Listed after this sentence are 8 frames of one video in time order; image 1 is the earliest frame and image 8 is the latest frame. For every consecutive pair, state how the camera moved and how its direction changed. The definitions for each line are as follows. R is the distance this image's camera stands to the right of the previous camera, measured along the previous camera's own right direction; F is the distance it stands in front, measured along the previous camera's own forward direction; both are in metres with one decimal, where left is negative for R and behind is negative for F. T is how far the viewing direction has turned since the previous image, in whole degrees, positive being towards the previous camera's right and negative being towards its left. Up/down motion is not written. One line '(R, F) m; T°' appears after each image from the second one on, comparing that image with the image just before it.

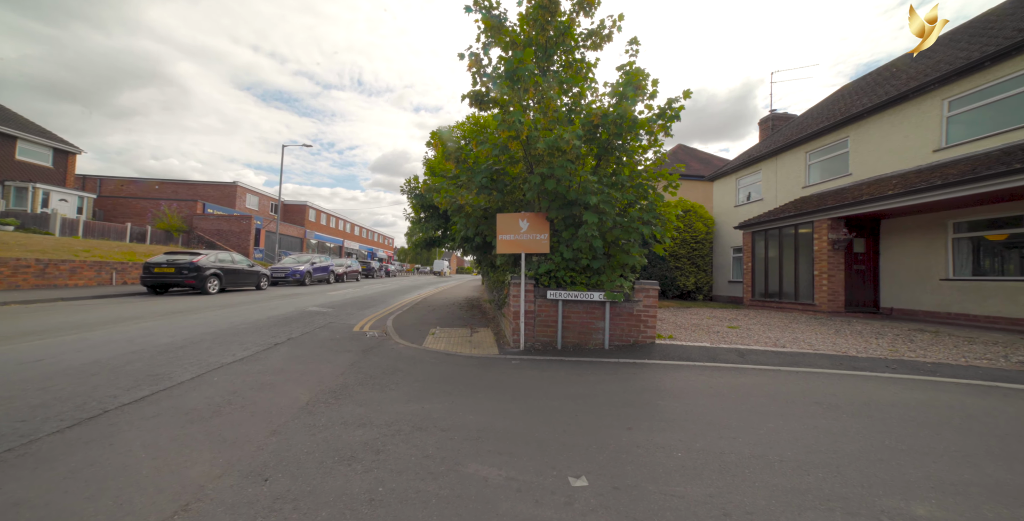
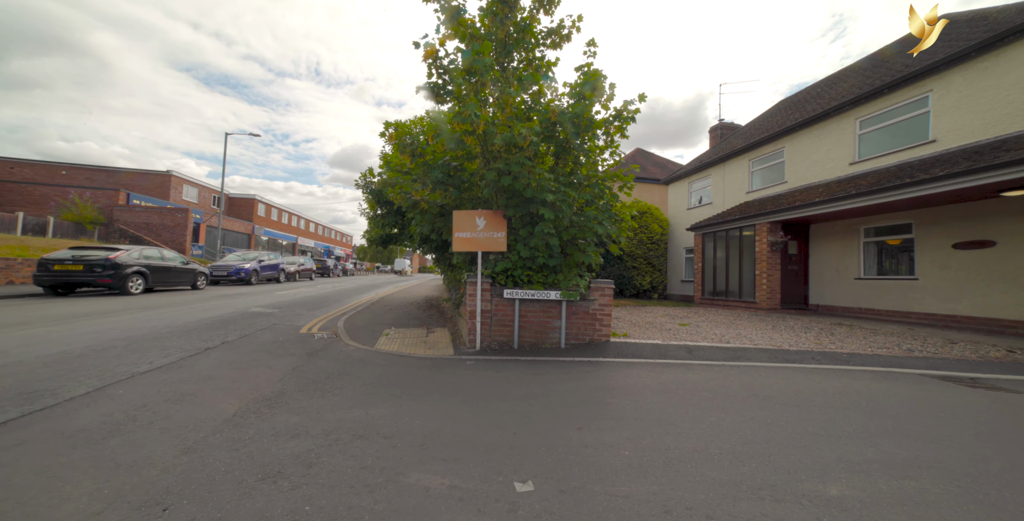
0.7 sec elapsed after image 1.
(+0.1, +0.1) m; +6°
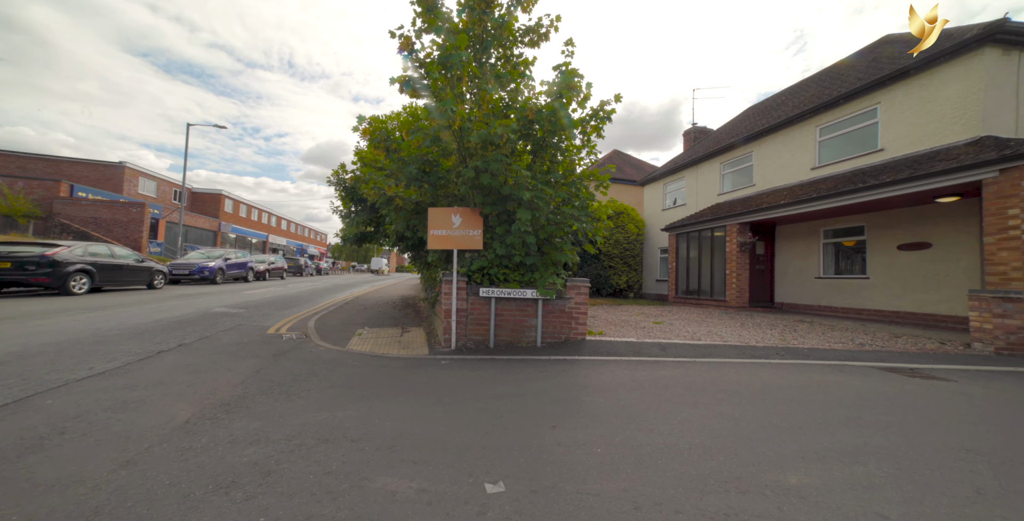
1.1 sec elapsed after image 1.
(0.0, 0.0) m; +3°
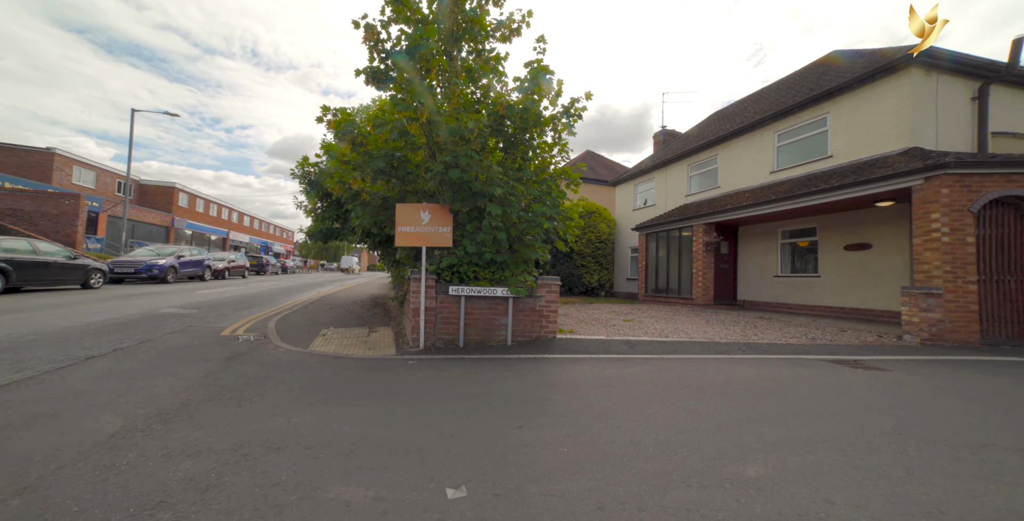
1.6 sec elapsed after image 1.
(+0.1, +0.1) m; +4°
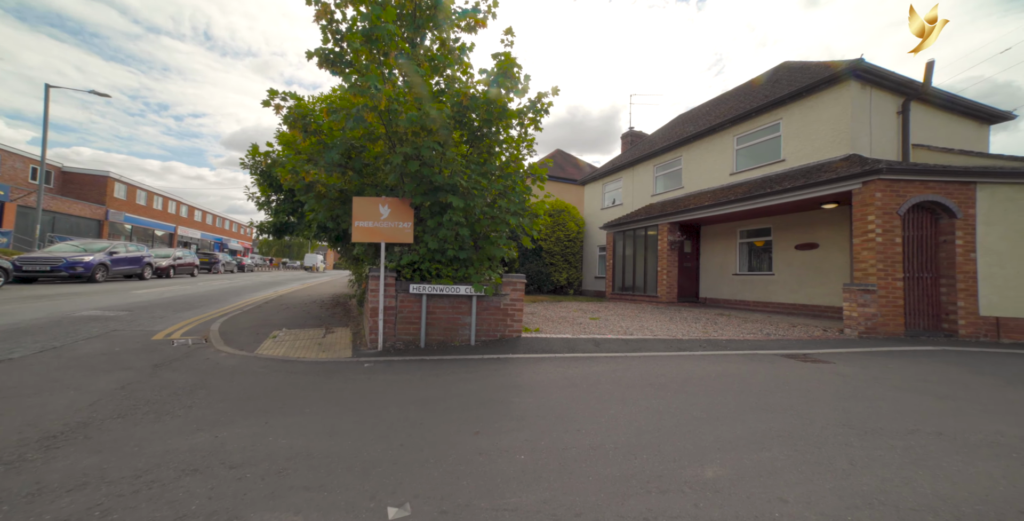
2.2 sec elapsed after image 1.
(+0.1, +0.2) m; +4°
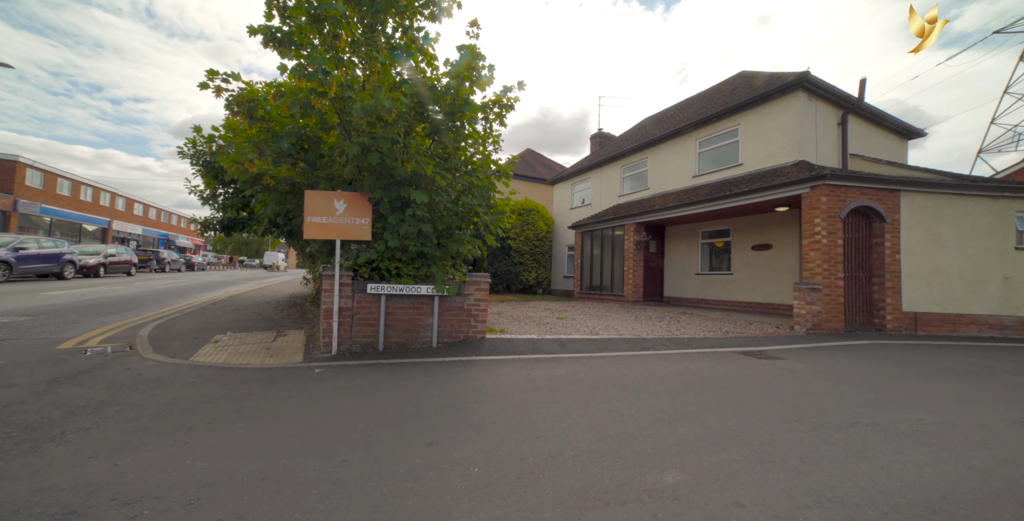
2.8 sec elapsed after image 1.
(+0.1, +0.2) m; +4°
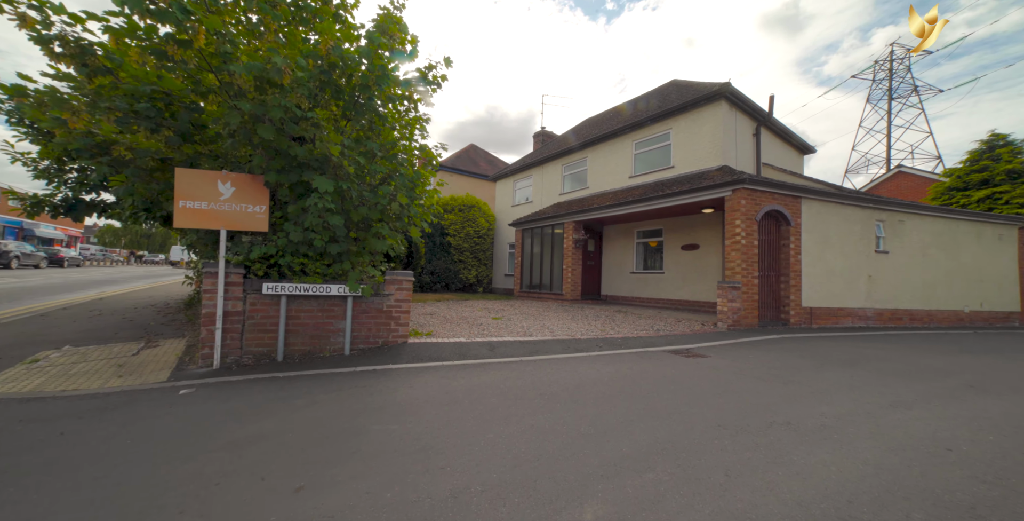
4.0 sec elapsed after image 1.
(+0.3, +0.5) m; +8°
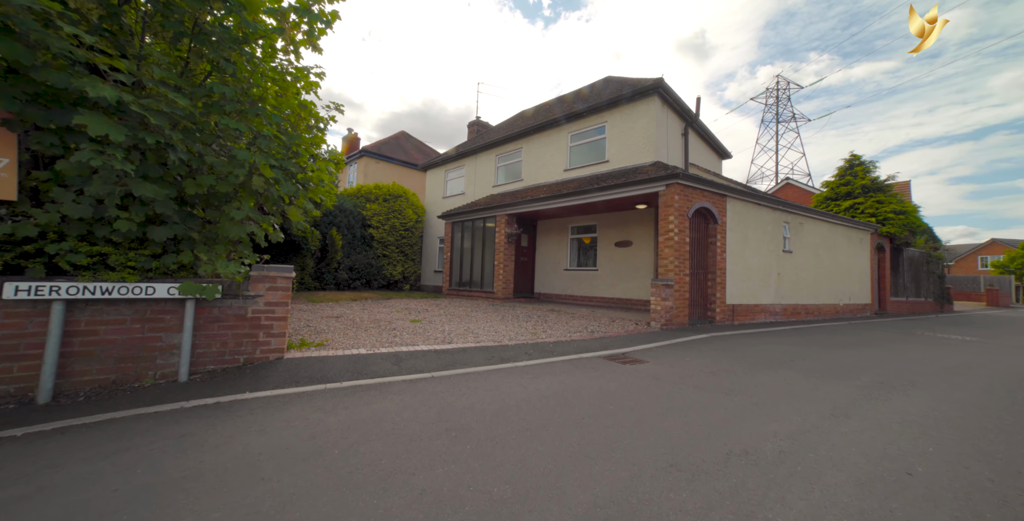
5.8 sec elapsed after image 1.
(+0.3, +1.0) m; +10°
